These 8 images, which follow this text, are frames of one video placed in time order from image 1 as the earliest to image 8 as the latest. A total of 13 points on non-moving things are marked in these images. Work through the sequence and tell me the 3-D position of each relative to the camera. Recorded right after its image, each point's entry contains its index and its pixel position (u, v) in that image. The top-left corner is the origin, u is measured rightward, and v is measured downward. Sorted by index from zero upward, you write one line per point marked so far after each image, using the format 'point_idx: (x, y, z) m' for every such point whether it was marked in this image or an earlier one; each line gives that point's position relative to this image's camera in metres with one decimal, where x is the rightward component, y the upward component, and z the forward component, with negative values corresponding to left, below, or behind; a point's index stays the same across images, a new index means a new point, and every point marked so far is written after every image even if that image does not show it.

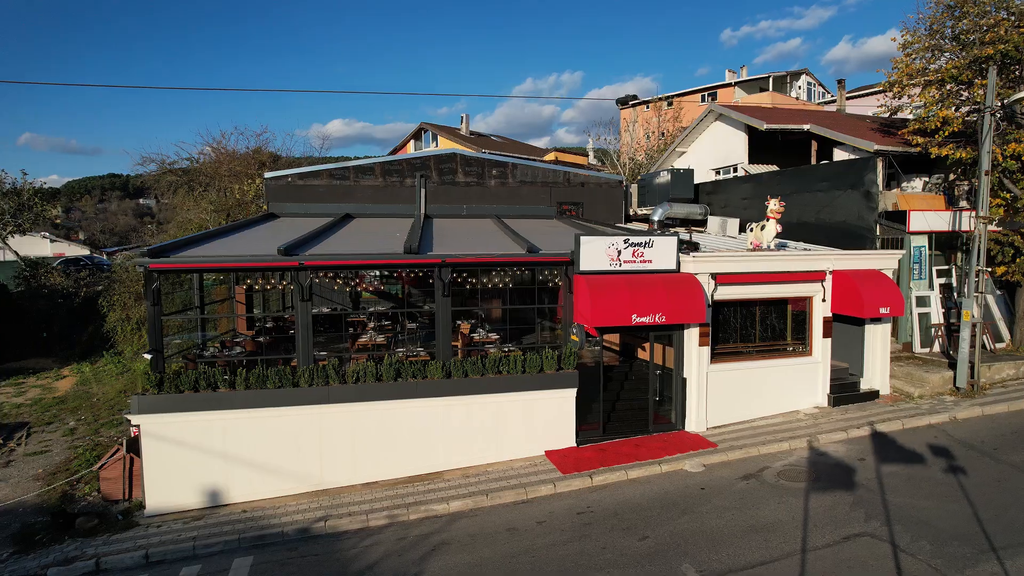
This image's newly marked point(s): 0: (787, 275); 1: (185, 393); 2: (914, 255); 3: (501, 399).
0: (+6.1, +0.3, +12.4) m
1: (-5.9, -1.9, +9.9) m
2: (+10.9, +0.9, +15.0) m
3: (-0.2, -2.2, +11.0) m
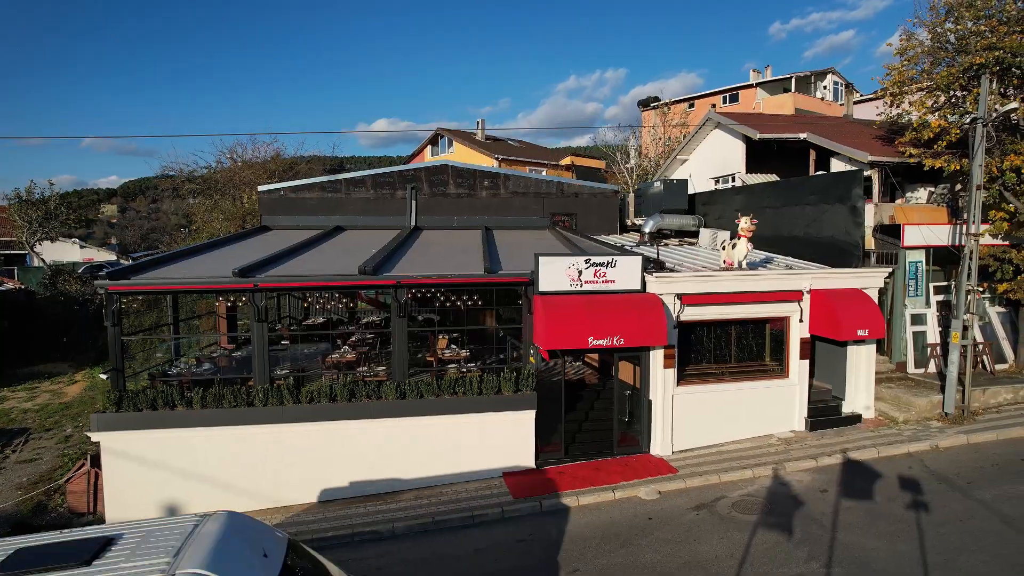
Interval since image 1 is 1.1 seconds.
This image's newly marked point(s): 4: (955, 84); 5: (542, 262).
0: (+5.3, -0.2, +12.0) m
1: (-6.8, -2.3, +10.2) m
2: (+10.2, +0.4, +14.3) m
3: (-1.1, -2.6, +10.9) m
4: (+10.3, +4.8, +12.9) m
5: (+0.6, +0.5, +10.9) m
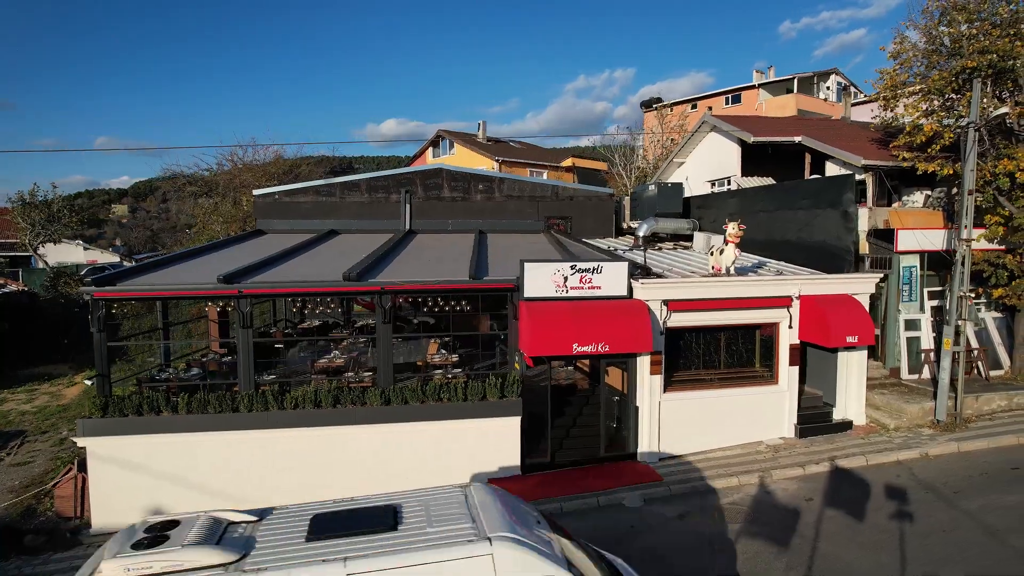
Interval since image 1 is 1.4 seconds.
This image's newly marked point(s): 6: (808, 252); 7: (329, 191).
0: (+5.1, -0.3, +11.9) m
1: (-7.1, -2.4, +10.2) m
2: (+10.0, +0.3, +14.2) m
3: (-1.4, -2.7, +10.9) m
4: (+10.1, +4.7, +12.8) m
5: (+0.3, +0.4, +10.9) m
6: (+7.6, +0.9, +14.3) m
7: (-6.6, +3.5, +19.9) m
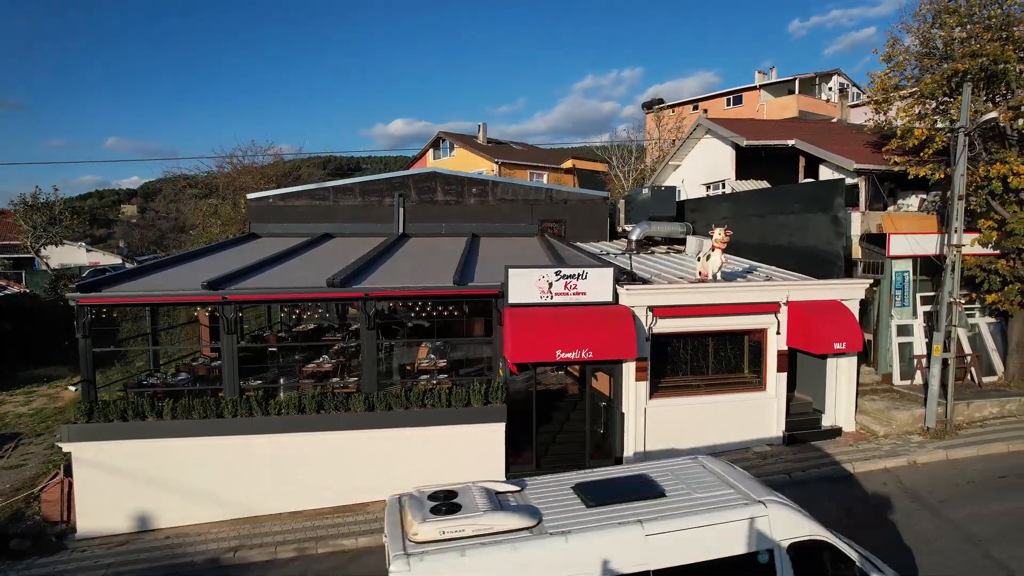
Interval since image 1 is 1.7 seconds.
0: (+4.8, -0.4, +11.8) m
1: (-7.4, -2.5, +10.2) m
2: (+9.7, +0.2, +14.1) m
3: (-1.7, -2.8, +10.9) m
4: (+9.8, +4.5, +12.7) m
5: (0.0, +0.3, +10.9) m
6: (+7.4, +0.8, +14.2) m
7: (-6.8, +3.3, +19.9) m
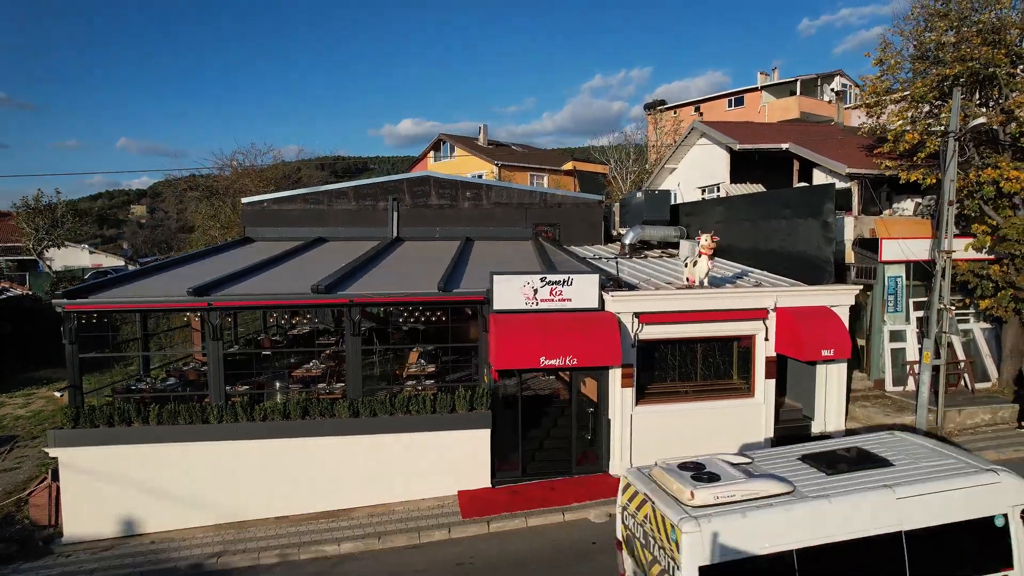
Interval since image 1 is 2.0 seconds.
0: (+4.5, -0.5, +11.8) m
1: (-7.7, -2.6, +10.3) m
2: (+9.4, 0.0, +14.0) m
3: (-2.0, -3.0, +10.9) m
4: (+9.5, +4.4, +12.6) m
5: (-0.3, +0.1, +10.9) m
6: (+7.1, +0.7, +14.1) m
7: (-7.0, +3.2, +20.0) m
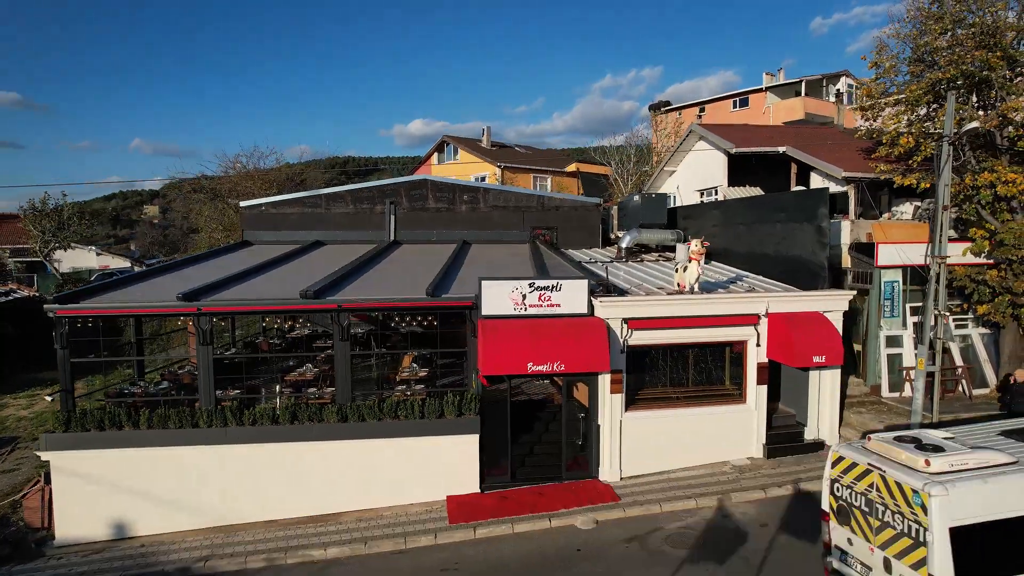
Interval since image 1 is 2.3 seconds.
0: (+4.3, -0.6, +11.7) m
1: (-7.9, -2.7, +10.4) m
2: (+9.3, -0.1, +13.8) m
3: (-2.2, -3.1, +10.9) m
4: (+9.3, +4.3, +12.5) m
5: (-0.5, 0.0, +10.9) m
6: (+6.9, +0.6, +14.0) m
7: (-7.1, +3.1, +20.1) m
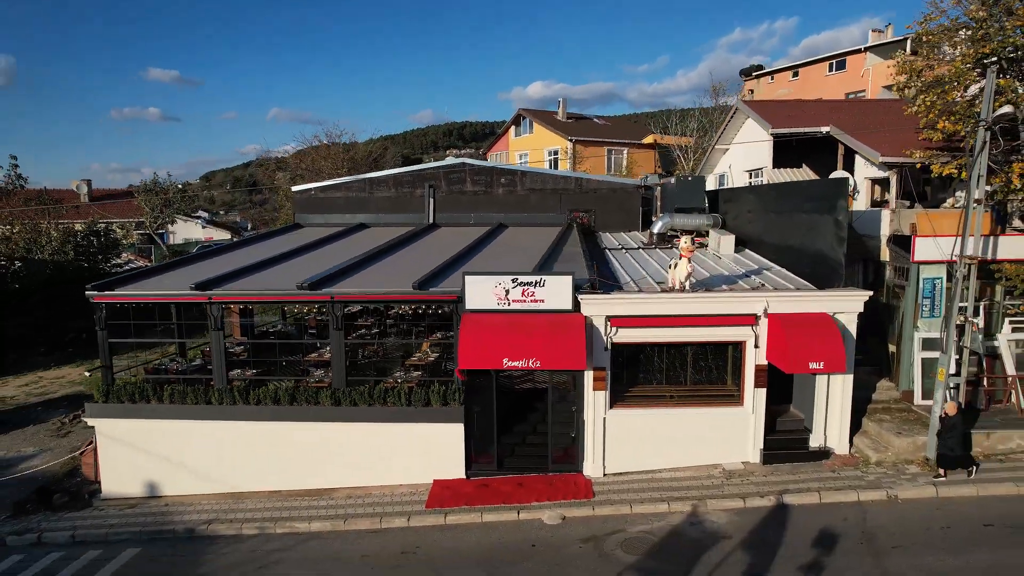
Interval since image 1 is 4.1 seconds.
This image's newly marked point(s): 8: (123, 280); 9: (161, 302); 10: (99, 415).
0: (+4.0, -0.6, +11.2) m
1: (-8.3, -2.5, +11.9) m
2: (+9.2, 0.0, +12.5) m
3: (-2.6, -2.9, +11.6) m
4: (+9.1, +4.3, +10.9) m
5: (-0.9, +0.1, +11.1) m
6: (+7.0, +0.7, +13.0) m
7: (-6.0, +3.8, +21.0) m
8: (-8.7, +0.2, +12.6) m
9: (-7.4, -0.3, +11.8) m
10: (-8.9, -2.7, +11.9) m
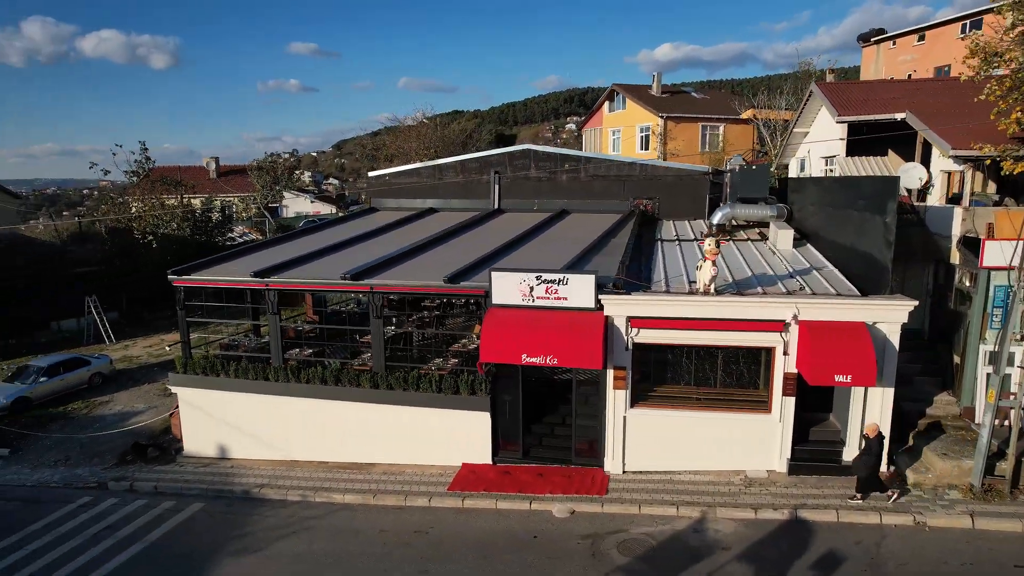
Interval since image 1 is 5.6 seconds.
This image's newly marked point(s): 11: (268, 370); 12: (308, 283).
0: (+4.4, -0.7, +10.9) m
1: (-7.6, -2.1, +13.7) m
2: (+9.8, -0.2, +11.3) m
3: (-2.1, -2.8, +12.4) m
4: (+9.5, +4.0, +9.6) m
5: (-0.4, +0.2, +11.6) m
6: (+7.7, +0.6, +12.2) m
7: (-3.7, +4.4, +22.0) m
8: (-7.9, +0.6, +14.3) m
9: (-6.7, 0.0, +13.3) m
10: (-8.2, -2.4, +13.8) m
11: (-5.9, -2.0, +13.4) m
12: (-4.7, +0.1, +12.8) m
